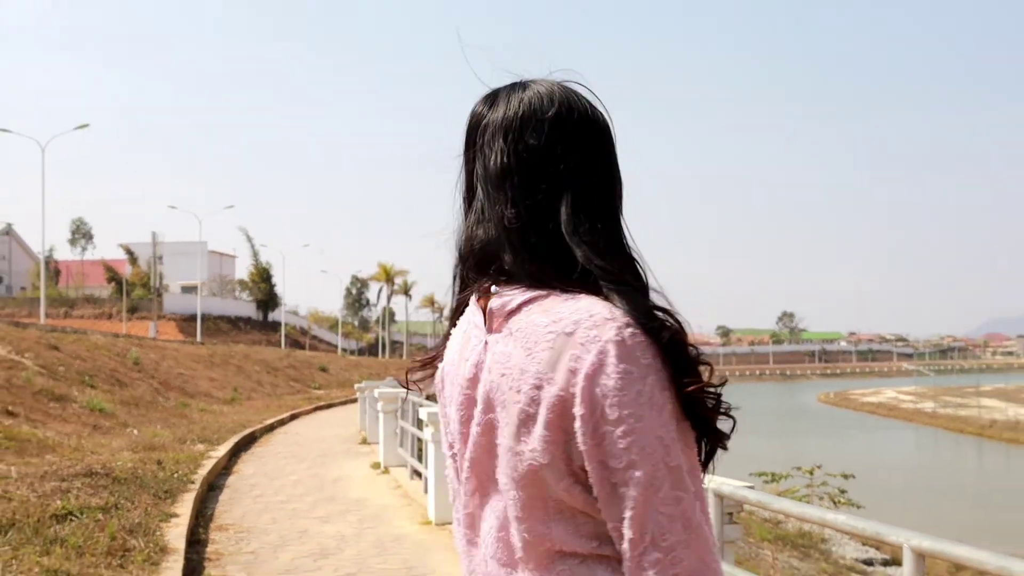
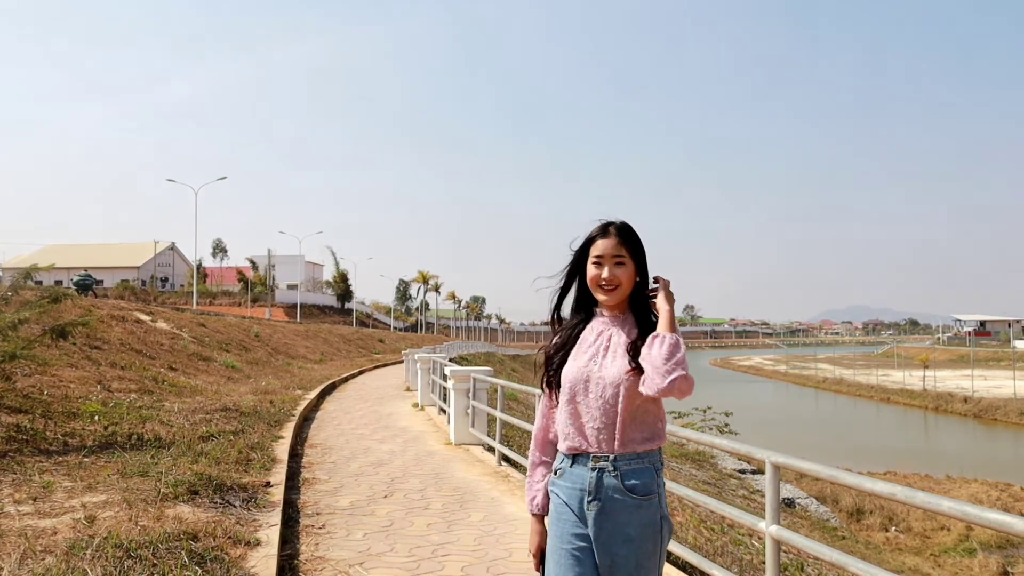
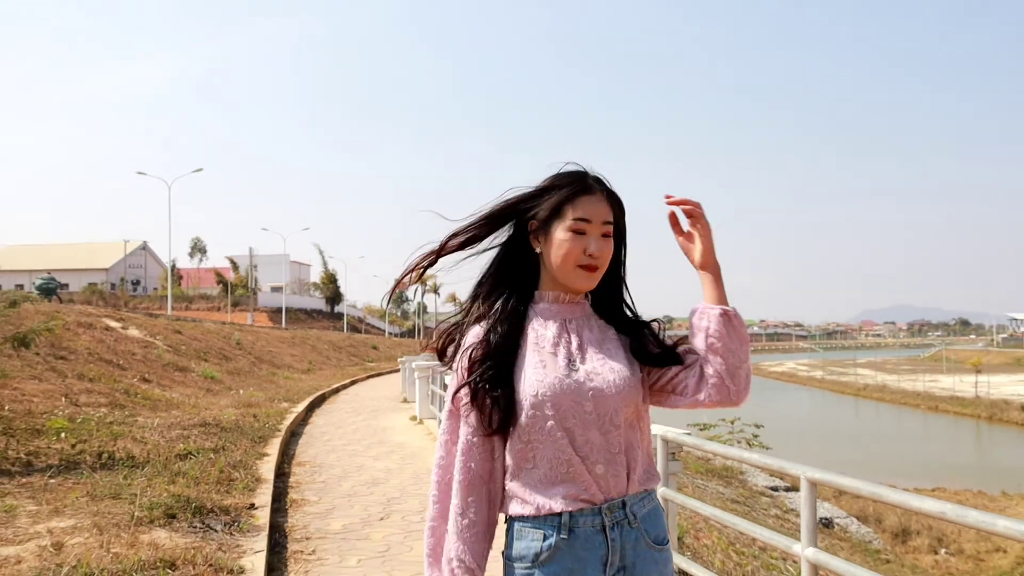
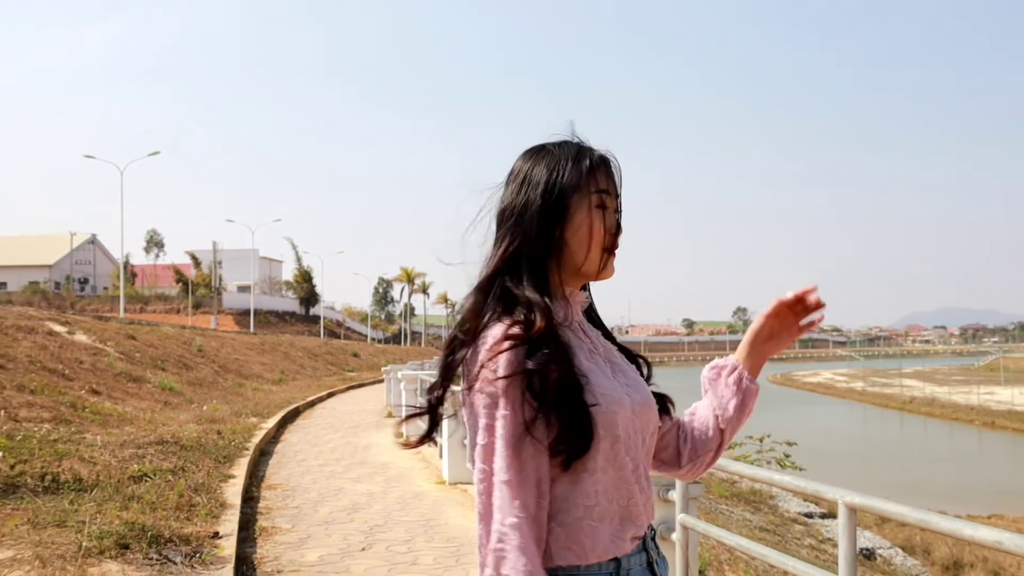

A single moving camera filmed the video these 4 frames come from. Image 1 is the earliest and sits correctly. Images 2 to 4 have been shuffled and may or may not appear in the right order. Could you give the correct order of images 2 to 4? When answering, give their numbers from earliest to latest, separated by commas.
4, 3, 2
